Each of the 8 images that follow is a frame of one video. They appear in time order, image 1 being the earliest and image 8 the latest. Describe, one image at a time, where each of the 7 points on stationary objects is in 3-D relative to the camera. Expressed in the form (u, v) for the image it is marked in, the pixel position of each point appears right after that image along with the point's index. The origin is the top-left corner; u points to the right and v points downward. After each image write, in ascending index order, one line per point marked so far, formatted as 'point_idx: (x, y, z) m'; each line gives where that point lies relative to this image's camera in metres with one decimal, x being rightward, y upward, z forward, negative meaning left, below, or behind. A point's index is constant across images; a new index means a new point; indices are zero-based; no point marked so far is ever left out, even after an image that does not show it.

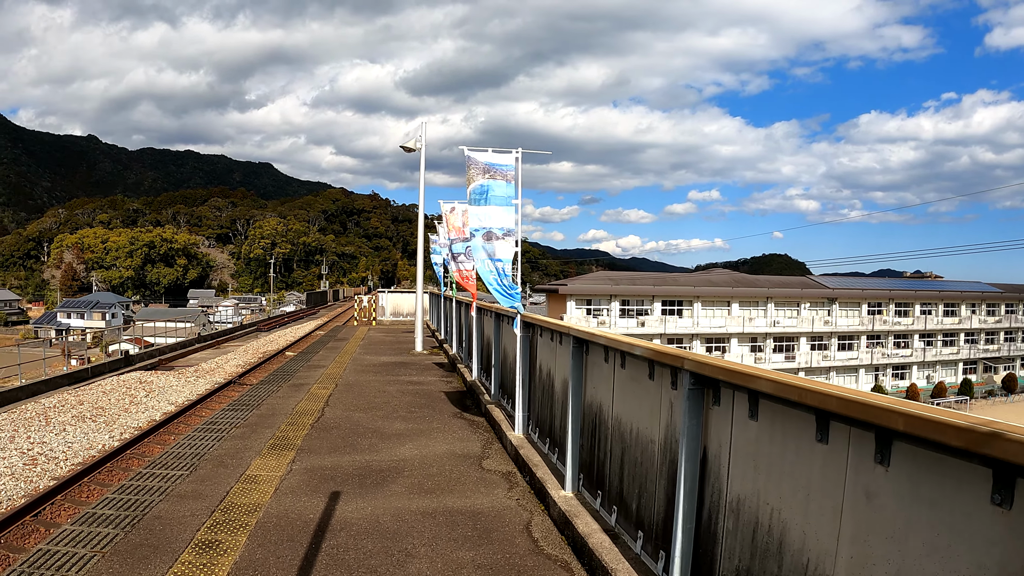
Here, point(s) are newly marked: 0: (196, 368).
0: (-8.7, -2.2, +16.0) m
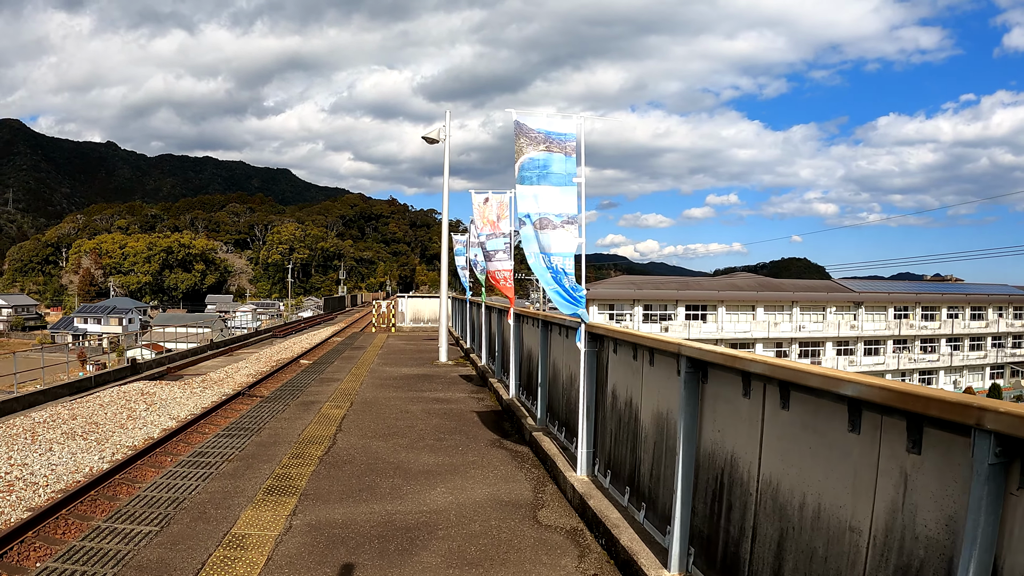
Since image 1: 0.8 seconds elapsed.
0: (-8.0, -2.3, +15.0) m
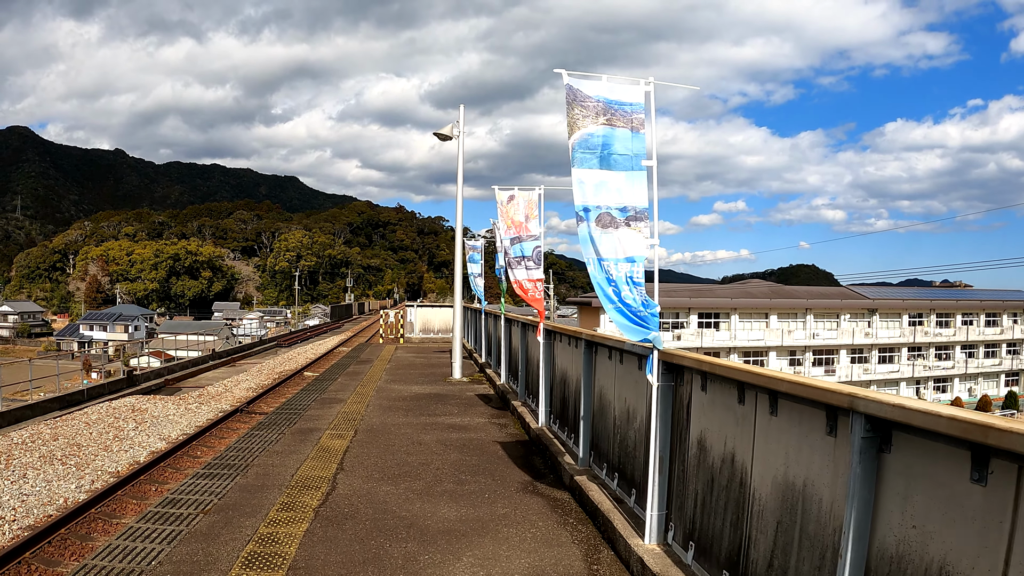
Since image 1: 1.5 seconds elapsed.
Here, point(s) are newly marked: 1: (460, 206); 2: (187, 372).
0: (-7.6, -2.5, +14.2) m
1: (-1.1, +1.7, +12.5) m
2: (-11.1, -2.8, +19.9) m
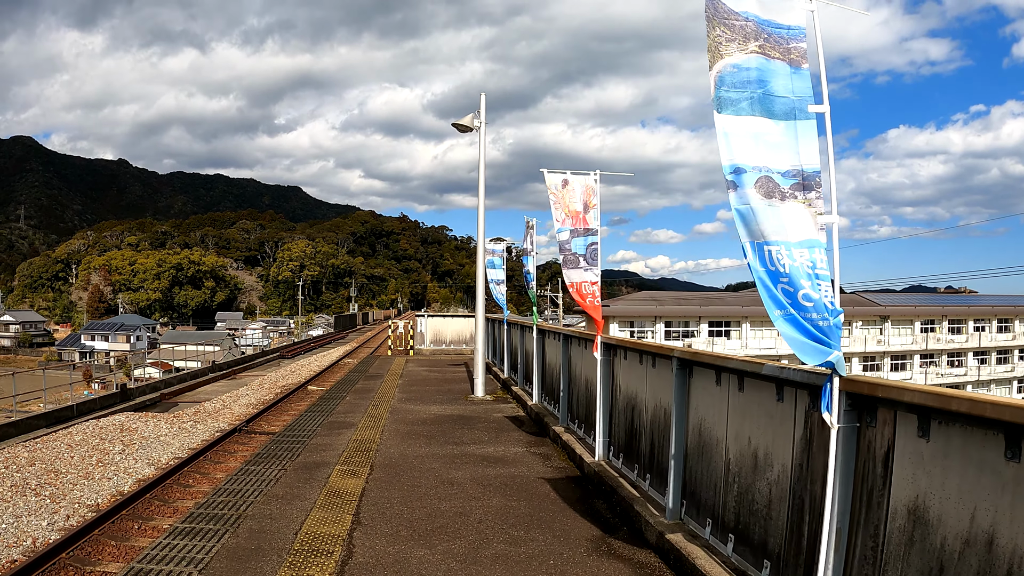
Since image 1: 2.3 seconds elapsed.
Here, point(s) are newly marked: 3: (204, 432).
0: (-7.2, -2.7, +13.2) m
1: (-0.7, +1.6, +11.5) m
2: (-10.7, -3.2, +19.0) m
3: (-5.8, -2.7, +10.9) m
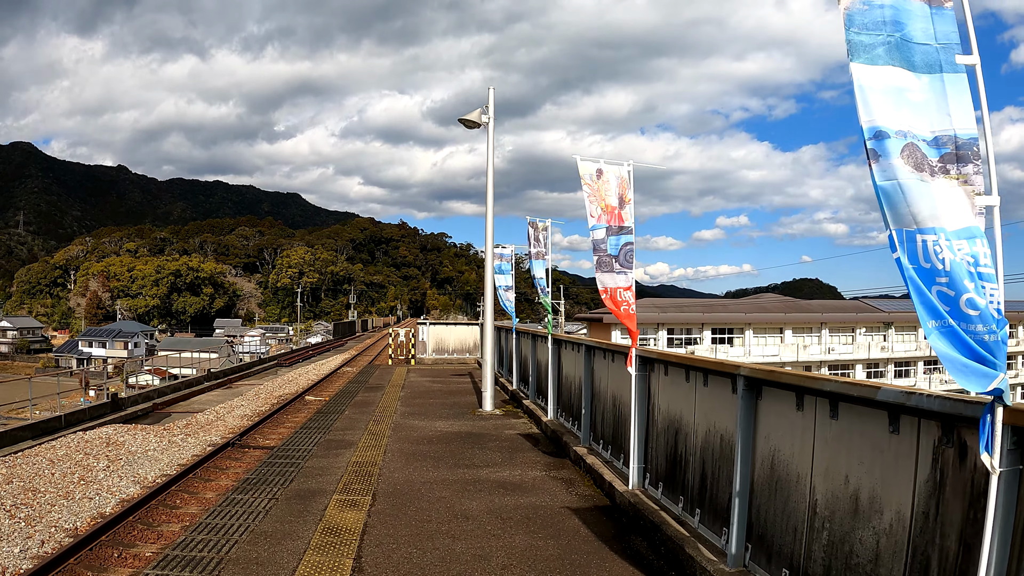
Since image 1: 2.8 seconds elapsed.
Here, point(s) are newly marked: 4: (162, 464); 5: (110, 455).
0: (-7.0, -2.9, +12.6) m
1: (-0.6, +1.5, +11.0) m
2: (-10.5, -3.4, +18.4) m
3: (-5.6, -2.8, +10.3) m
4: (-5.6, -2.8, +9.3) m
5: (-6.7, -2.8, +9.7) m
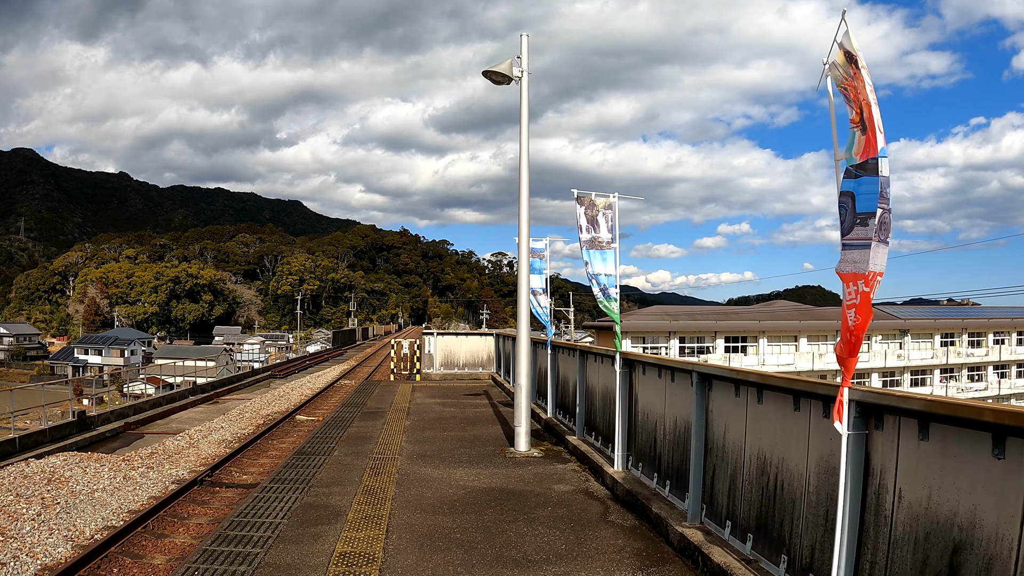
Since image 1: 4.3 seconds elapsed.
0: (-6.6, -2.9, +10.8) m
1: (-0.1, +1.4, +9.2) m
2: (-10.1, -3.5, +16.5) m
3: (-5.2, -2.9, +8.5) m
4: (-5.2, -2.8, +7.4) m
5: (-6.3, -2.8, +7.9) m
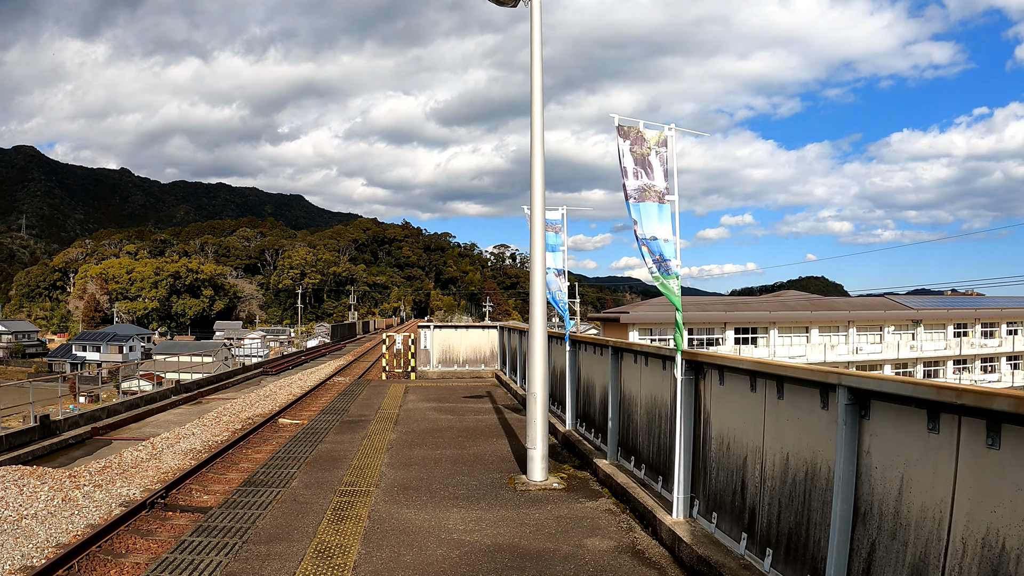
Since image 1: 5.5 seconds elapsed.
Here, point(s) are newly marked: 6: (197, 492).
0: (-6.5, -2.8, +9.4) m
1: (0.0, +1.6, +7.8) m
2: (-9.9, -3.3, +15.2) m
3: (-5.1, -2.7, +7.1) m
4: (-5.0, -2.7, +6.1) m
5: (-6.2, -2.7, +6.5) m
6: (-4.2, -2.7, +7.7) m
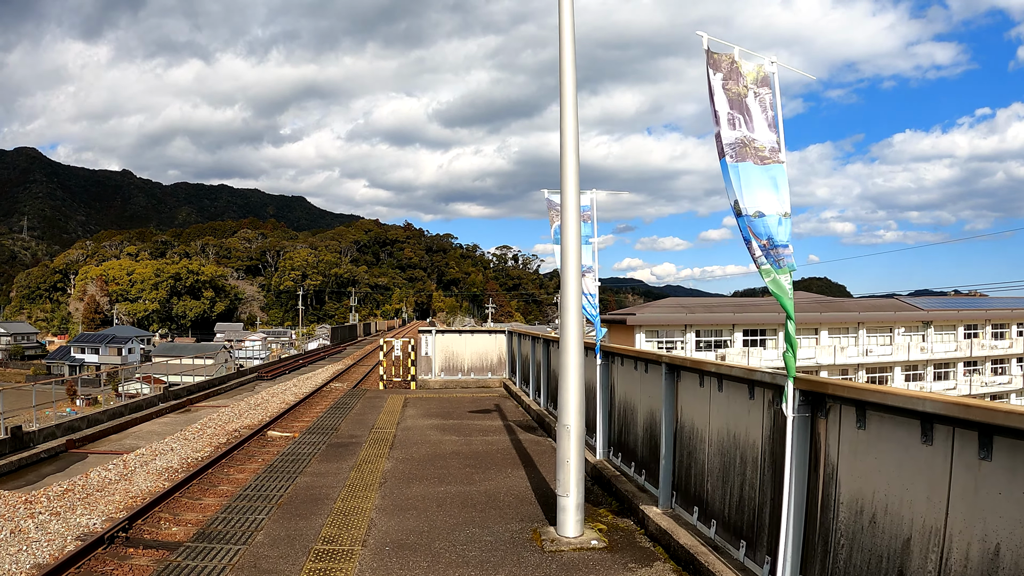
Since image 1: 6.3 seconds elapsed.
0: (-6.3, -2.8, +8.5) m
1: (+0.1, +1.6, +6.8) m
2: (-9.7, -3.3, +14.3) m
3: (-4.9, -2.7, +6.2) m
4: (-4.9, -2.7, +5.1) m
5: (-6.0, -2.7, +5.6) m
6: (-4.0, -2.7, +6.8) m
